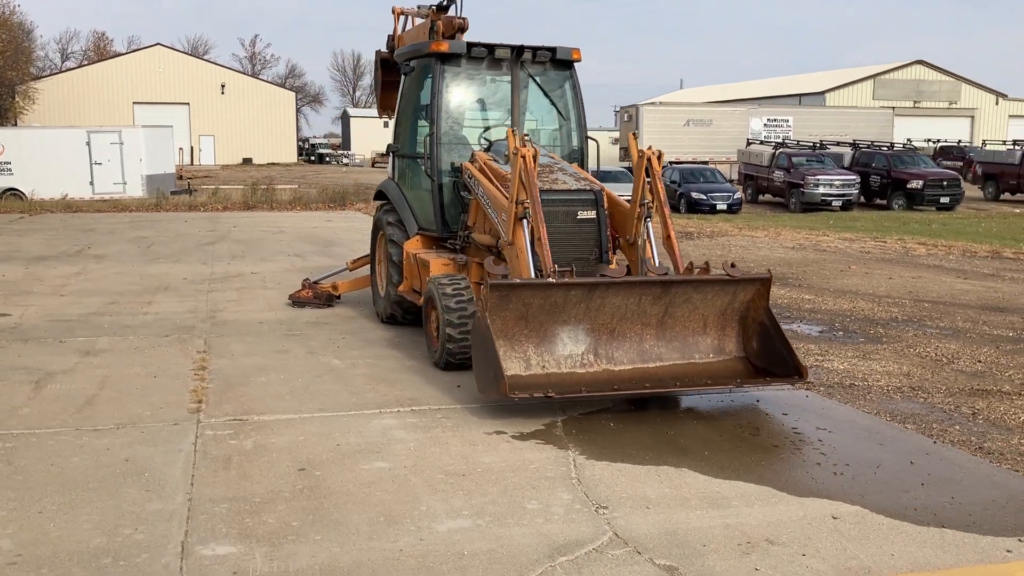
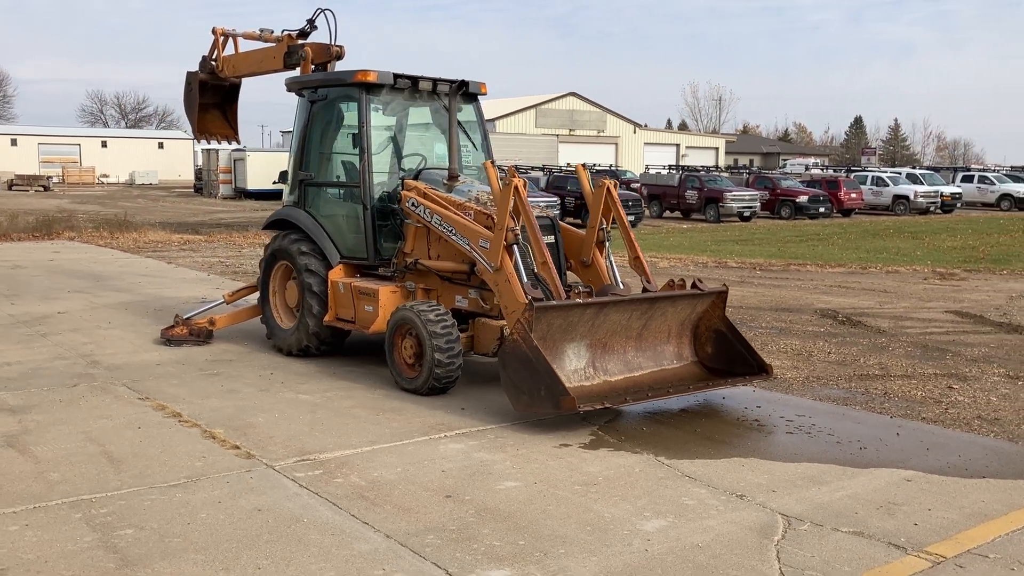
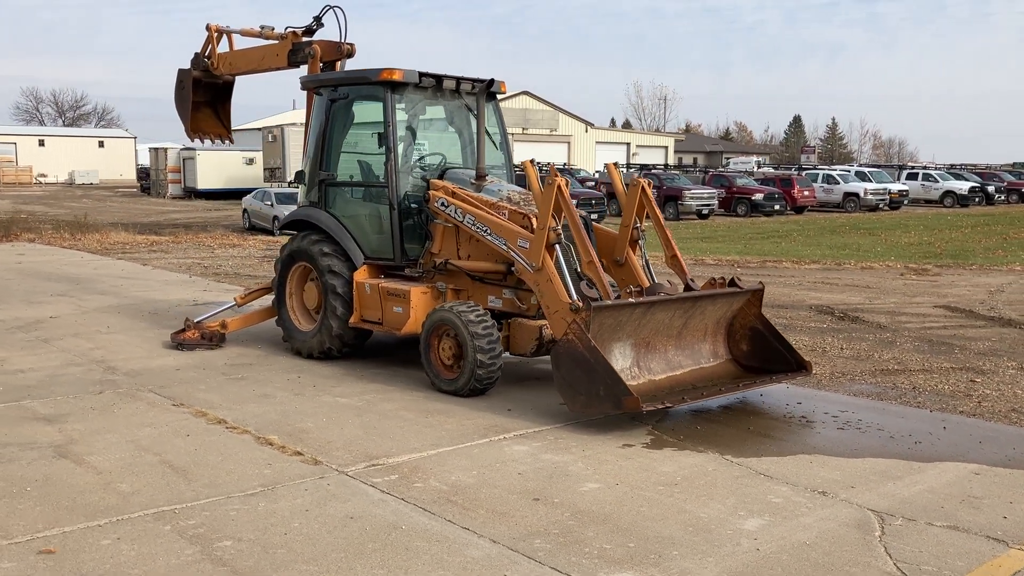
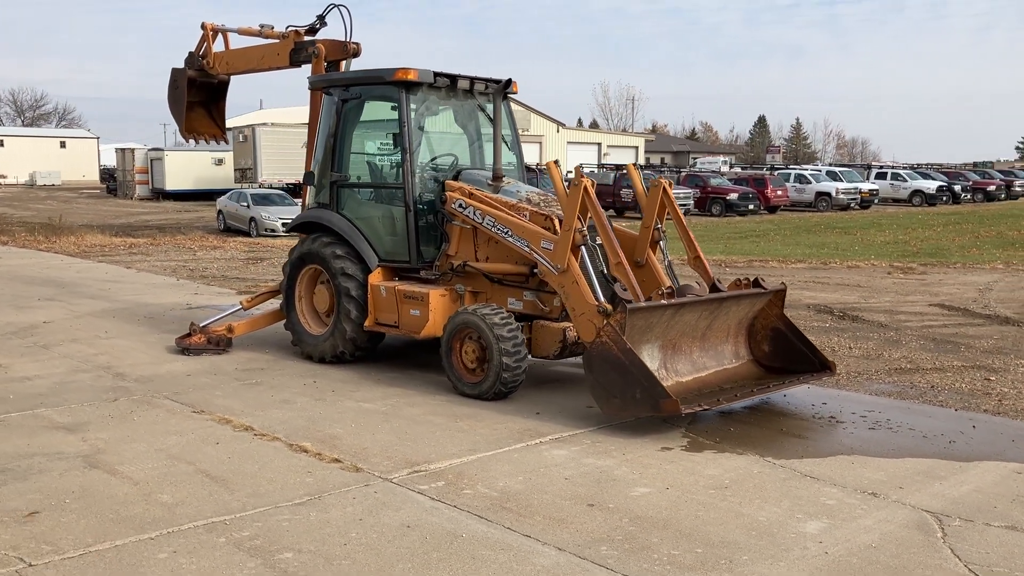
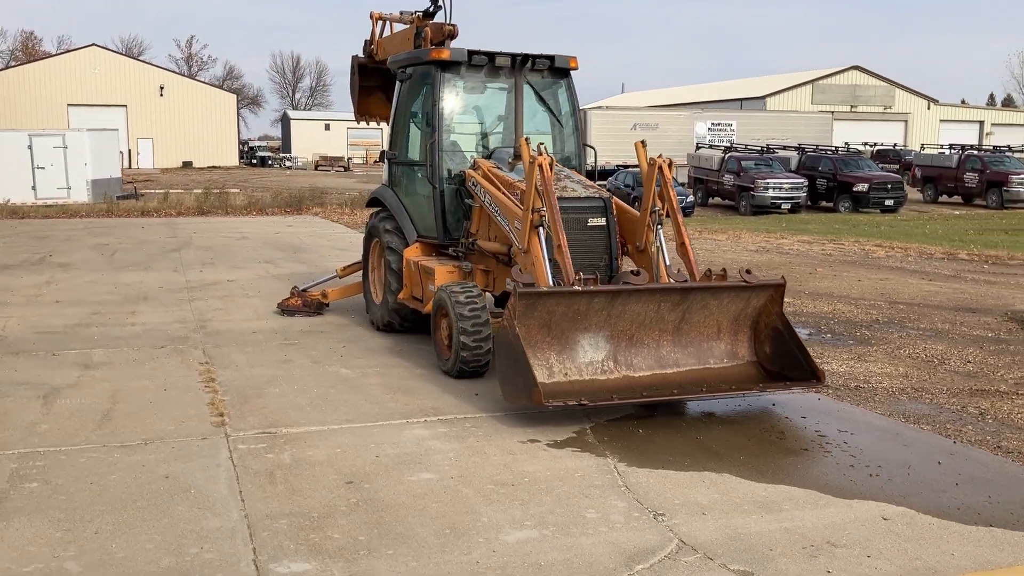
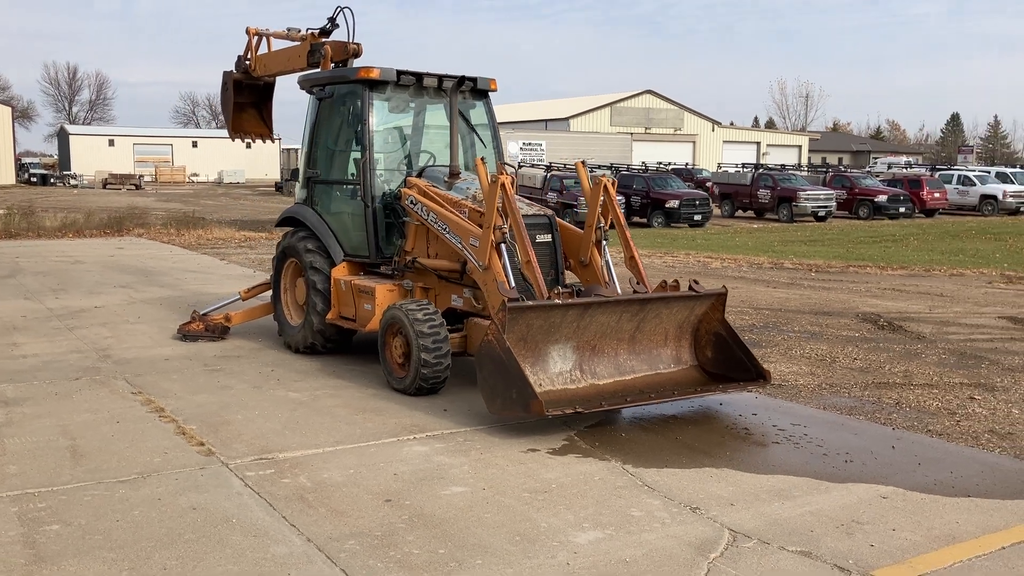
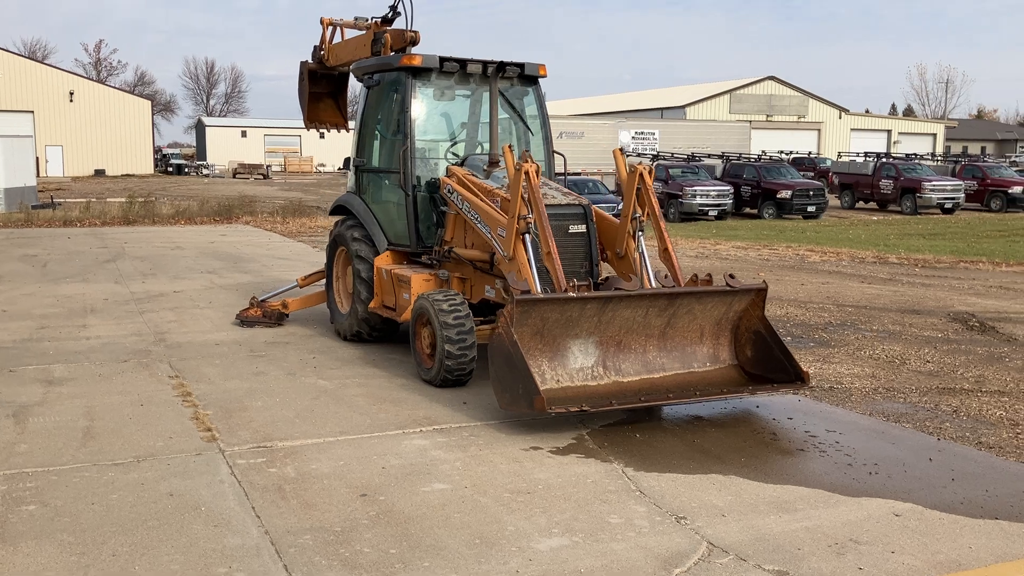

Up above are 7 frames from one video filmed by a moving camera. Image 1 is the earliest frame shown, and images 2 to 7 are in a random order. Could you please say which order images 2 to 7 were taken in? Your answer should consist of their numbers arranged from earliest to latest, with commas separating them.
5, 7, 6, 2, 3, 4
